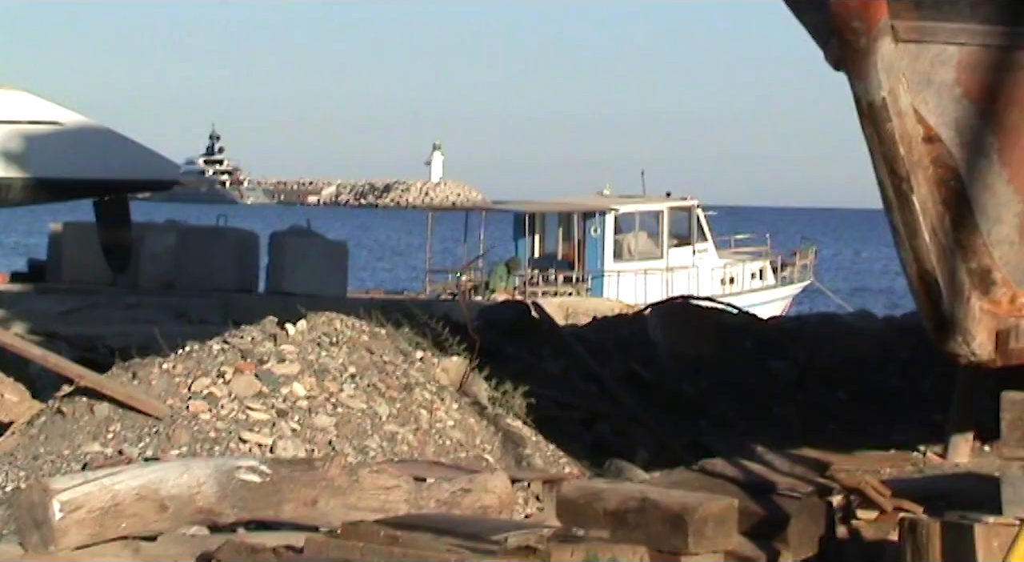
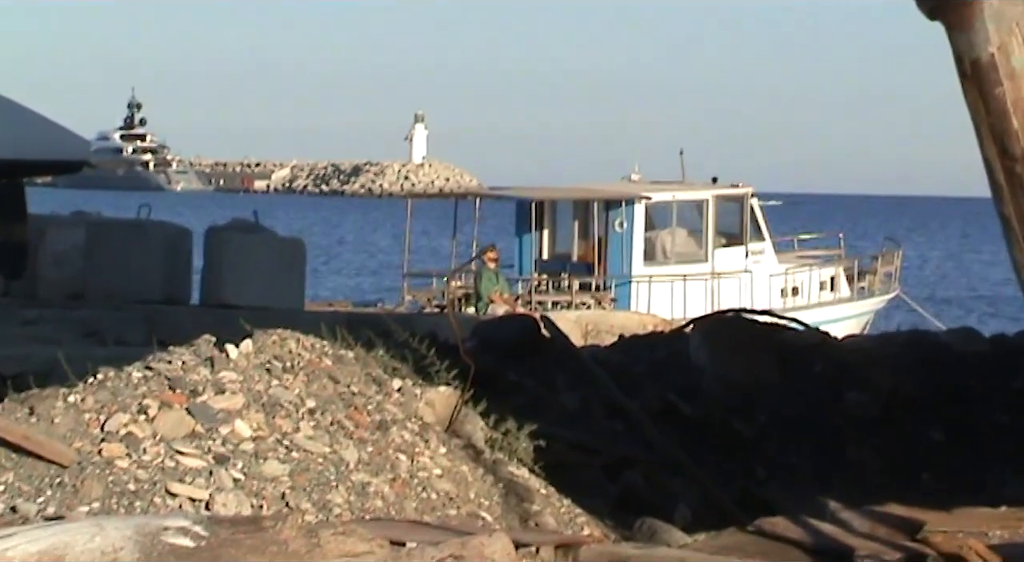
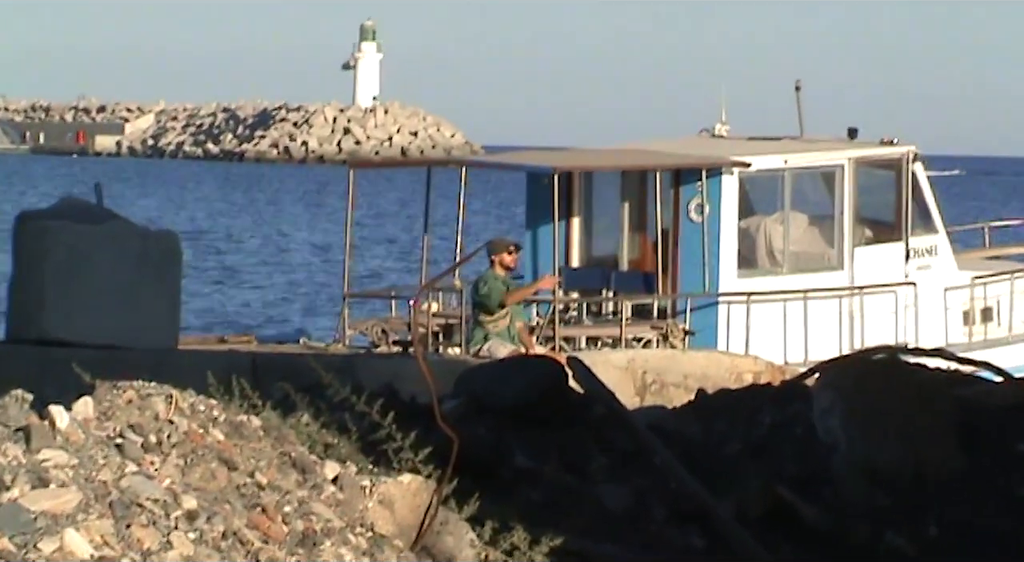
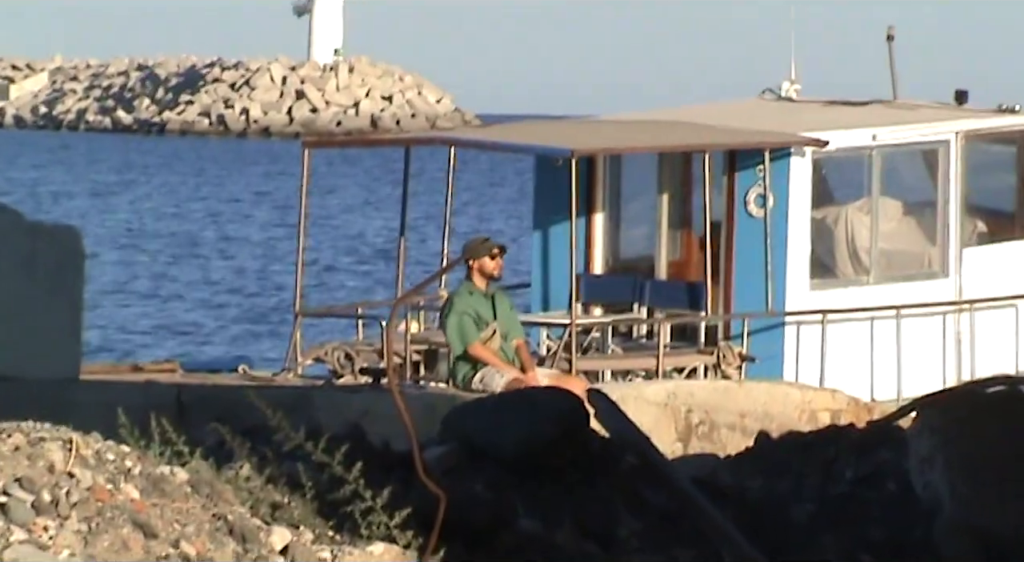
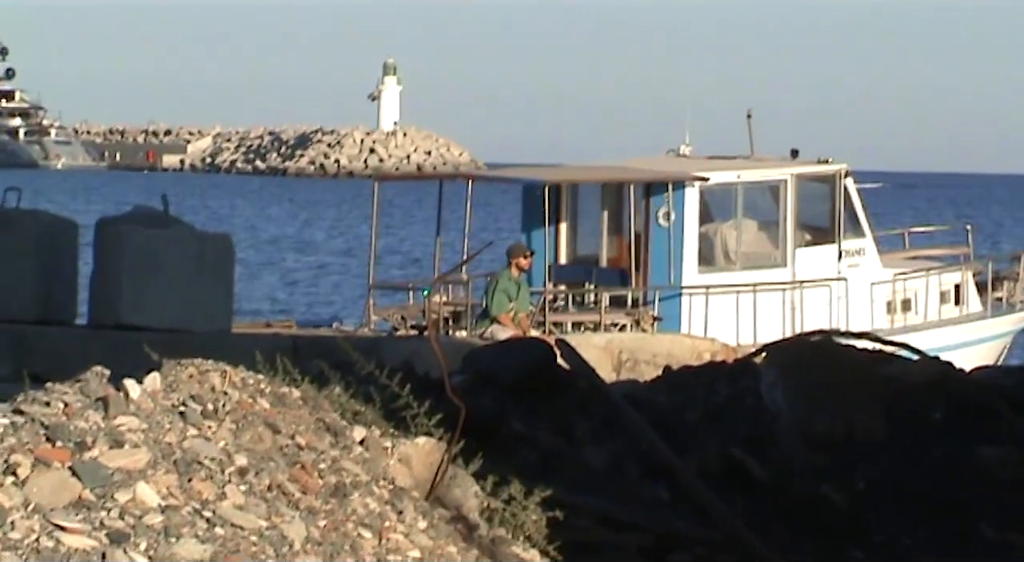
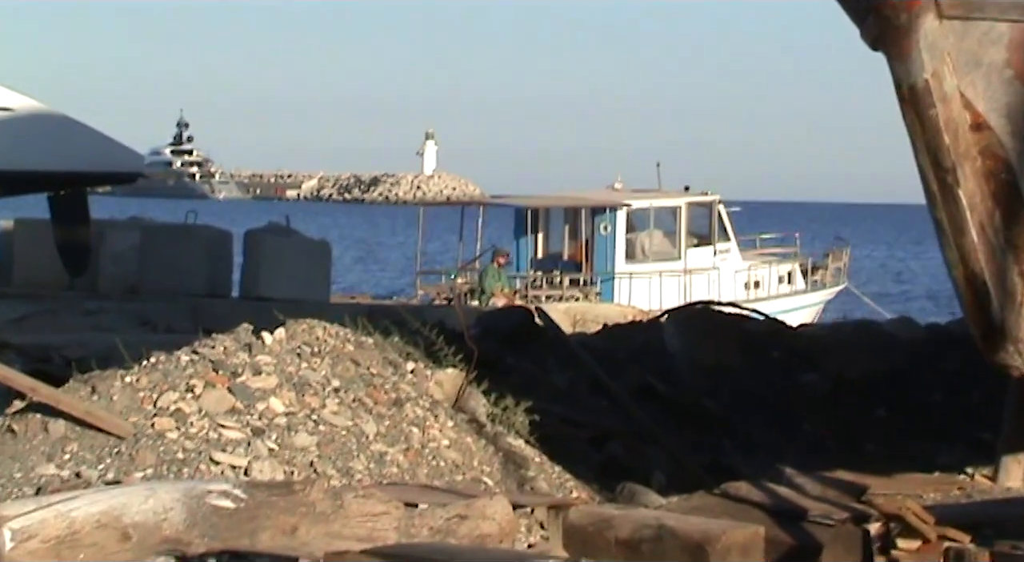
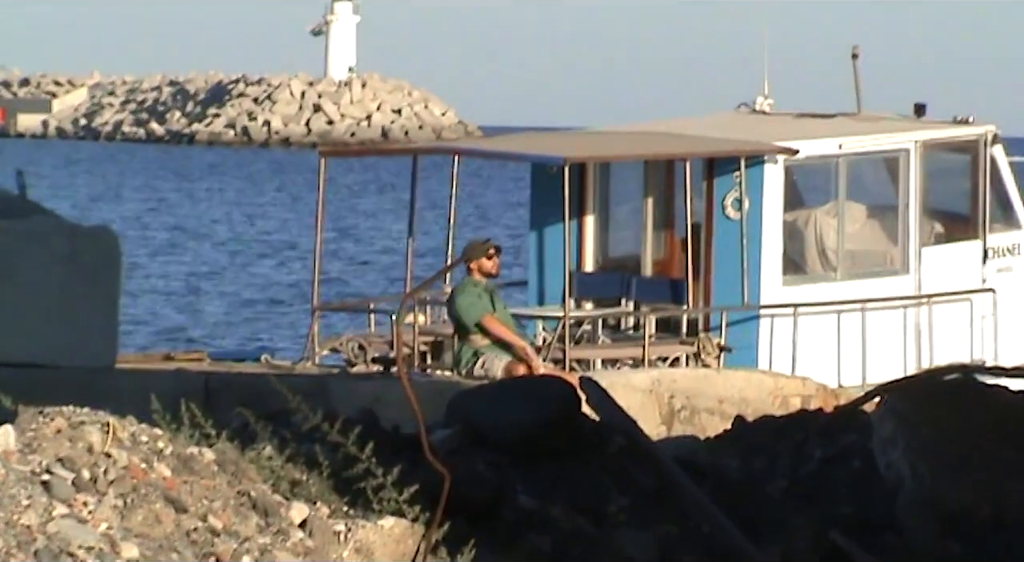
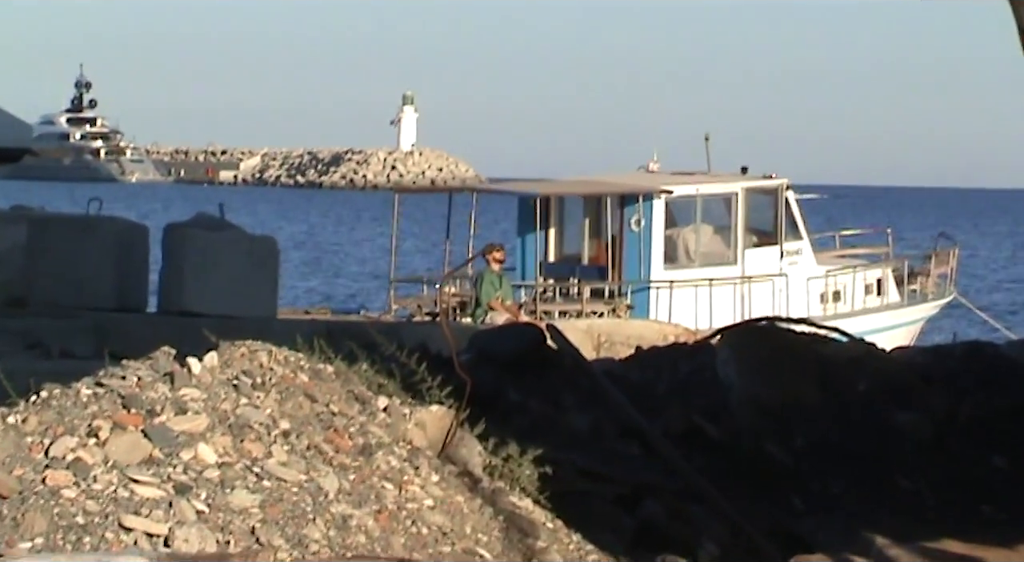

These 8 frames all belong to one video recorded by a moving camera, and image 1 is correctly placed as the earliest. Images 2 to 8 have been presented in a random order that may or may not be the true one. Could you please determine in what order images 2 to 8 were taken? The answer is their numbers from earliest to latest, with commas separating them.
6, 2, 8, 5, 3, 7, 4
